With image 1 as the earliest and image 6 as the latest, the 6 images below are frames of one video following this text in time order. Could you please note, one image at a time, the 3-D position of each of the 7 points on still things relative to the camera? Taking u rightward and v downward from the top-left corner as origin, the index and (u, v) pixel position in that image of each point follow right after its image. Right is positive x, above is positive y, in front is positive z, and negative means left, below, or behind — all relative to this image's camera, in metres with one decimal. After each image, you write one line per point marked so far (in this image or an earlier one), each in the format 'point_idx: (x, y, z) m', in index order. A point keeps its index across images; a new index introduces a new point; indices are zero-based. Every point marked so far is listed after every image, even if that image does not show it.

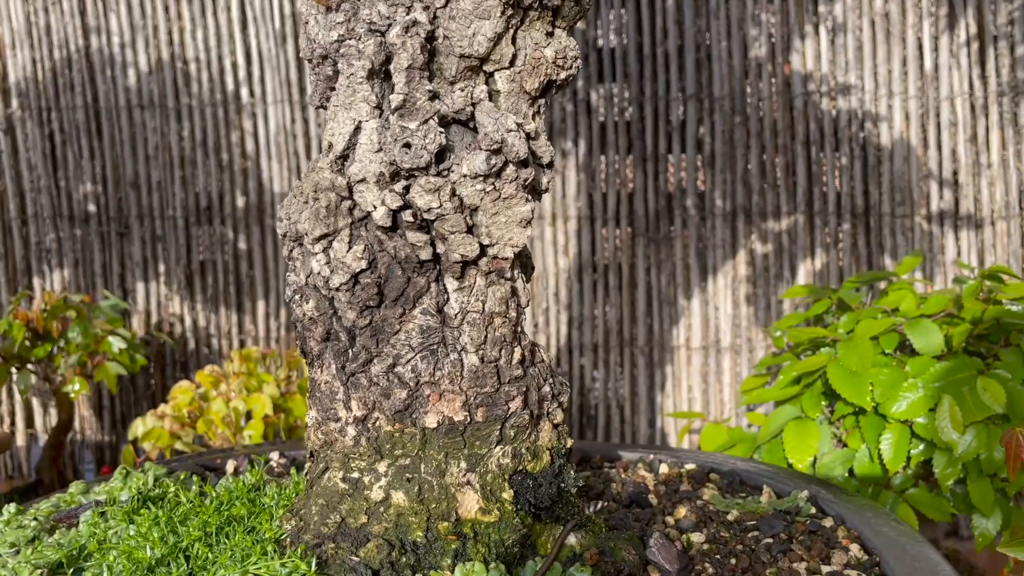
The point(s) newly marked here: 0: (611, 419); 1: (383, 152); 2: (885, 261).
0: (+0.3, -0.4, +2.3) m
1: (-0.1, +0.1, +0.9) m
2: (+1.0, +0.1, +2.2) m
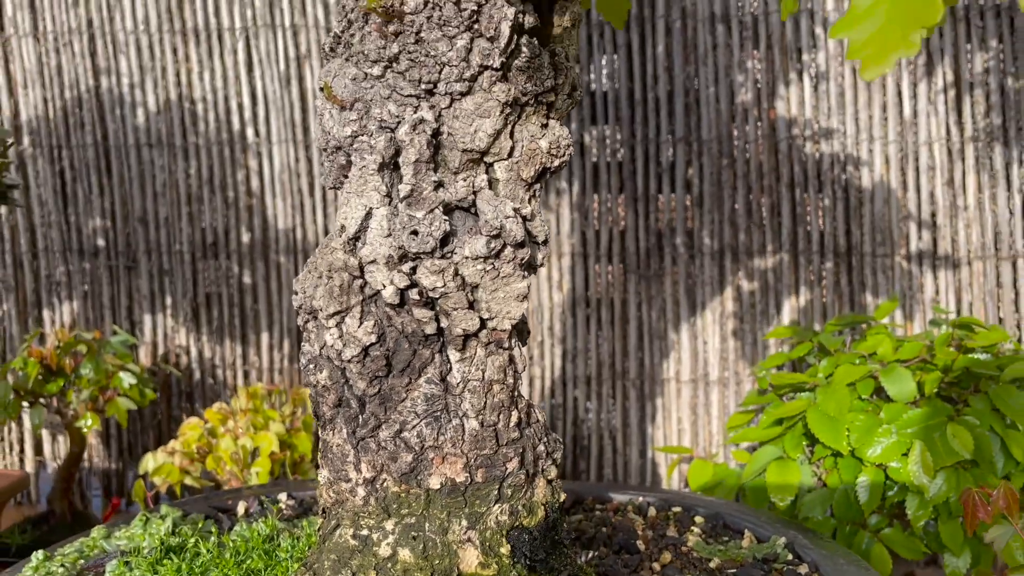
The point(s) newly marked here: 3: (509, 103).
0: (+0.3, -0.5, +2.4) m
1: (-0.1, +0.1, +1.0) m
2: (+0.9, 0.0, +2.2) m
3: (0.0, +0.2, +1.0) m
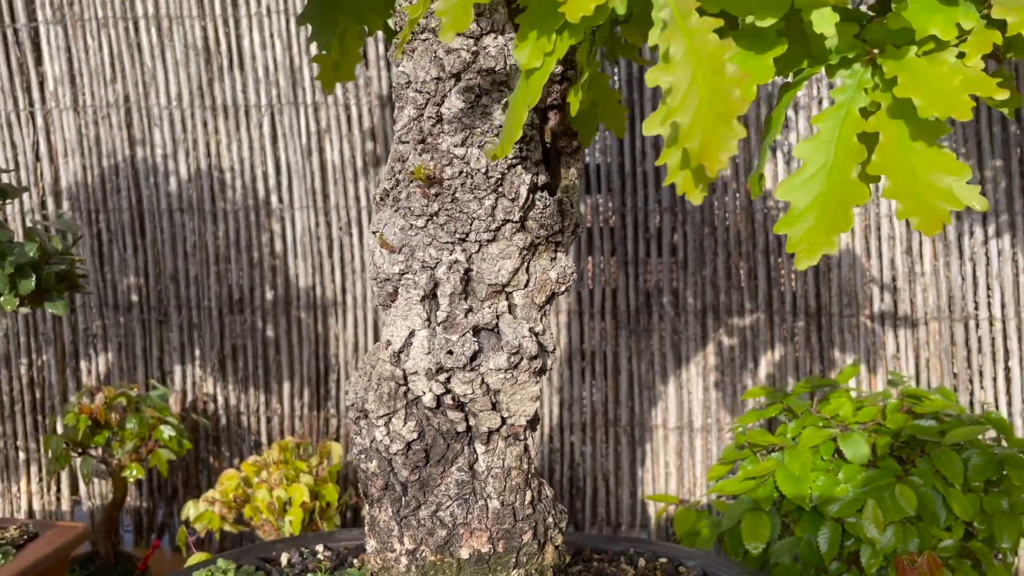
0: (+0.3, -0.6, +2.6) m
1: (-0.1, -0.1, +1.2) m
2: (+0.9, -0.2, +2.5) m
3: (0.0, +0.1, +1.2) m
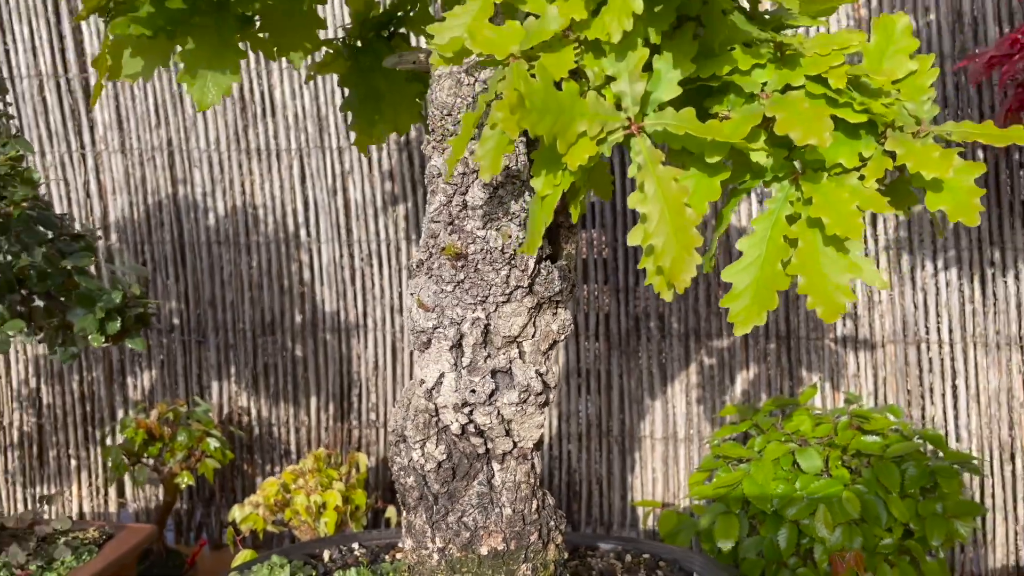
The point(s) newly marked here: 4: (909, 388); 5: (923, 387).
0: (+0.3, -0.7, +2.9) m
1: (-0.1, -0.2, +1.5) m
2: (+1.0, -0.3, +2.8) m
3: (0.0, 0.0, +1.5) m
4: (+1.3, -0.3, +2.7) m
5: (+1.3, -0.3, +2.7) m
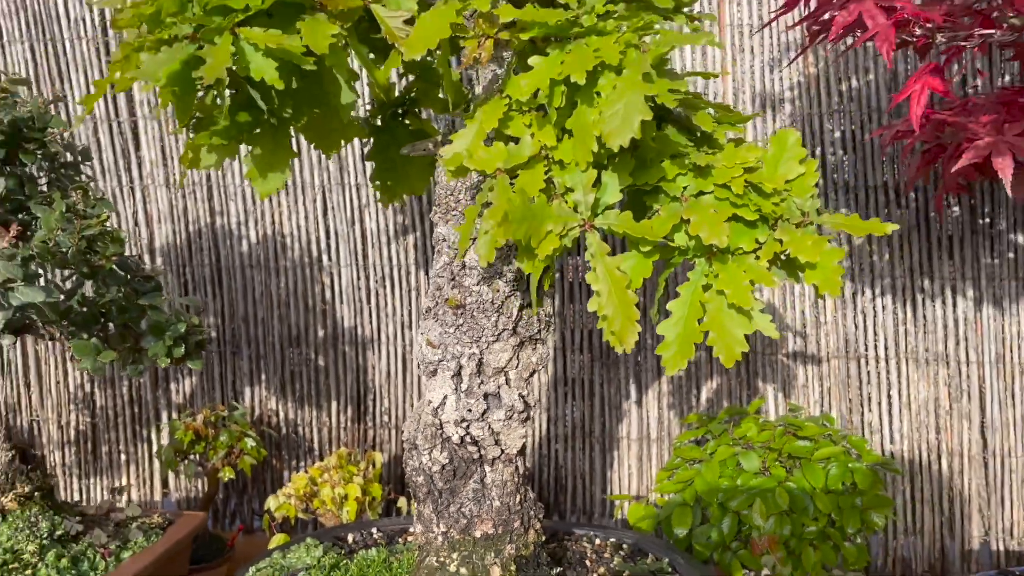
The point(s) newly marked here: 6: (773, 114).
0: (+0.3, -0.8, +3.4) m
1: (-0.1, -0.3, +1.9) m
2: (+0.9, -0.4, +3.2) m
3: (0.0, -0.1, +1.9) m
4: (+1.3, -0.4, +3.1) m
5: (+1.3, -0.4, +3.1) m
6: (+0.9, +0.6, +3.1) m
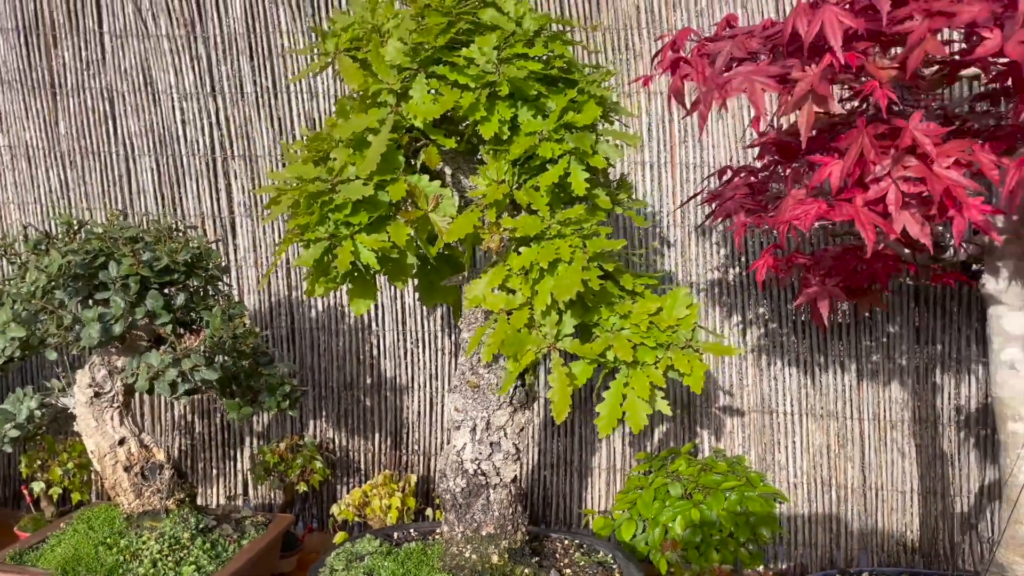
0: (+0.2, -1.1, +4.4) m
1: (-0.1, -0.6, +3.0) m
2: (+0.9, -0.7, +4.3) m
3: (0.0, -0.4, +3.0) m
4: (+1.3, -0.8, +4.2) m
5: (+1.3, -0.8, +4.2) m
6: (+1.0, +0.3, +4.1) m
